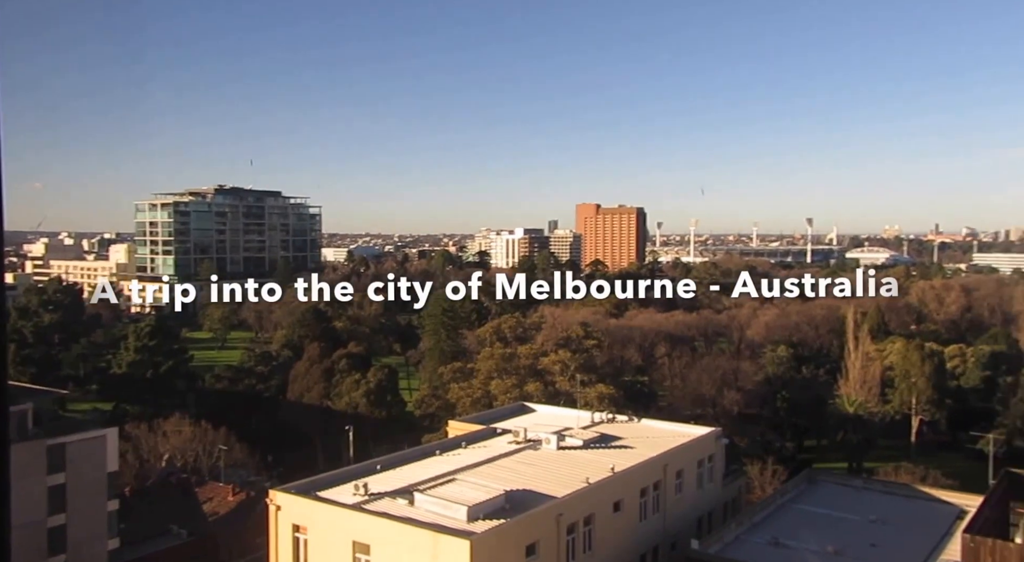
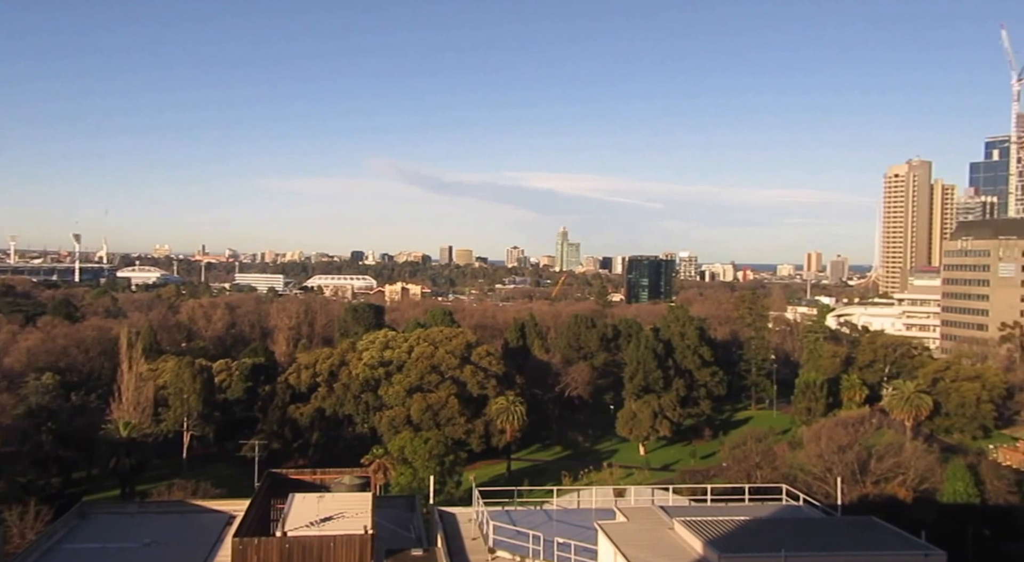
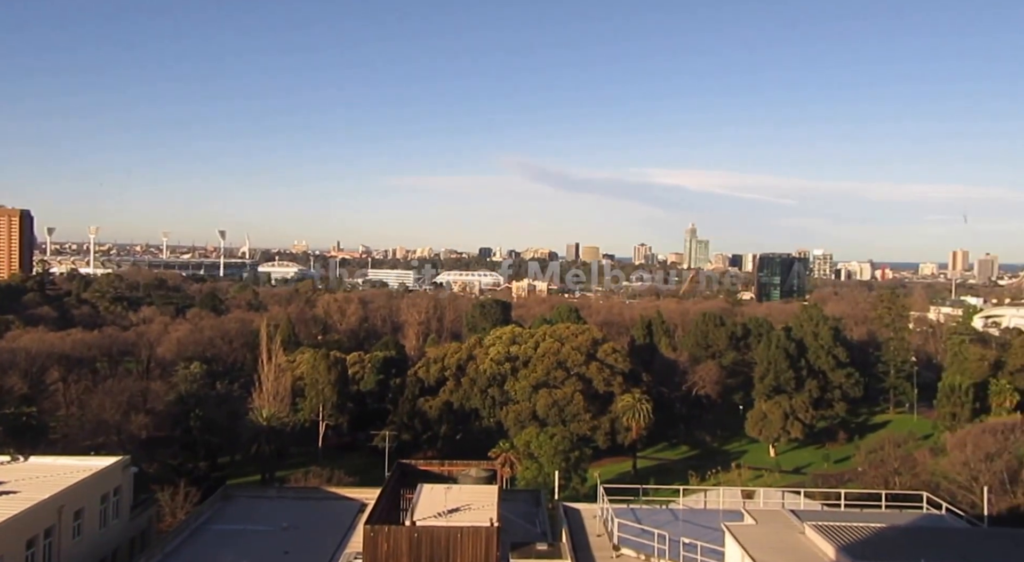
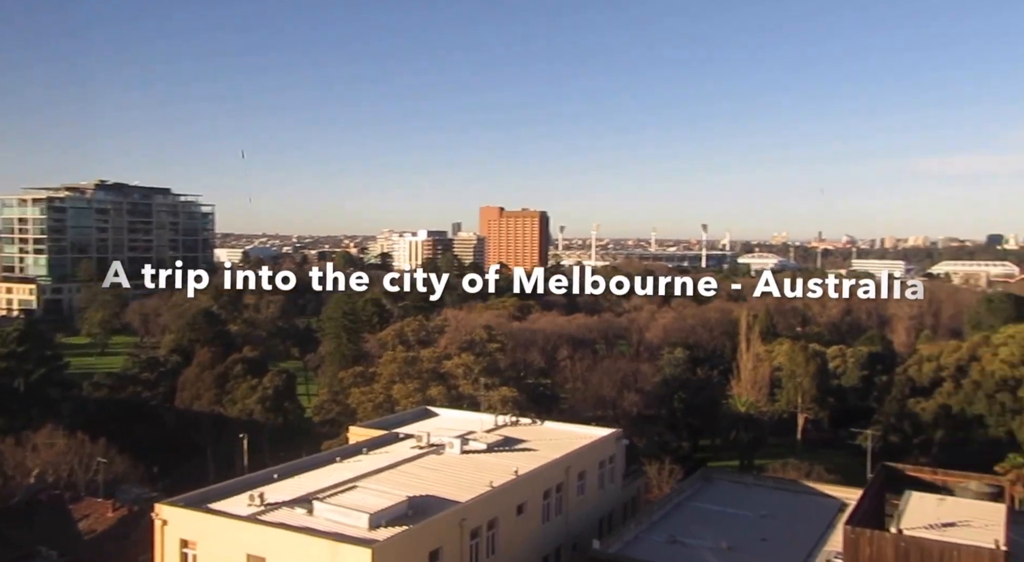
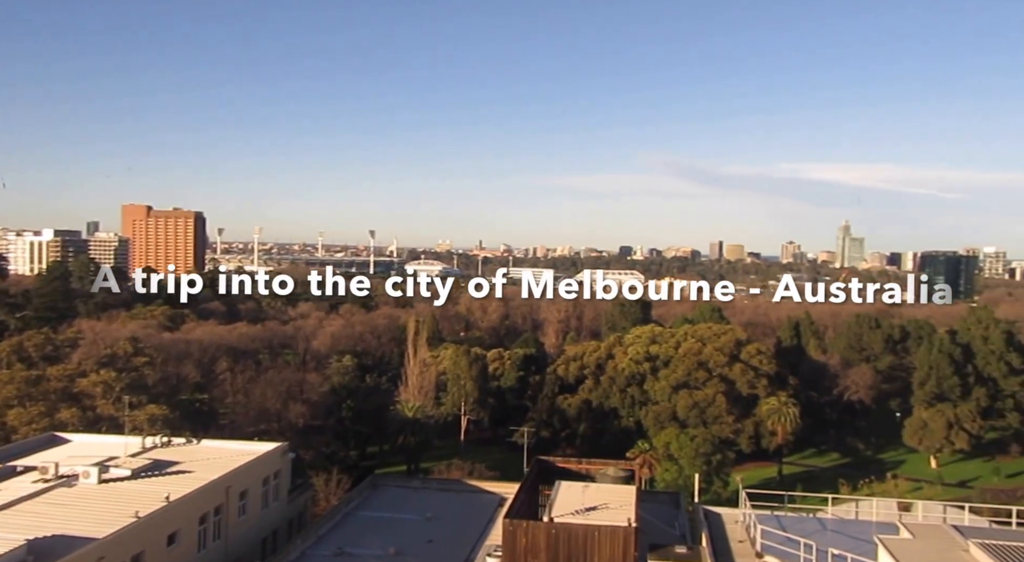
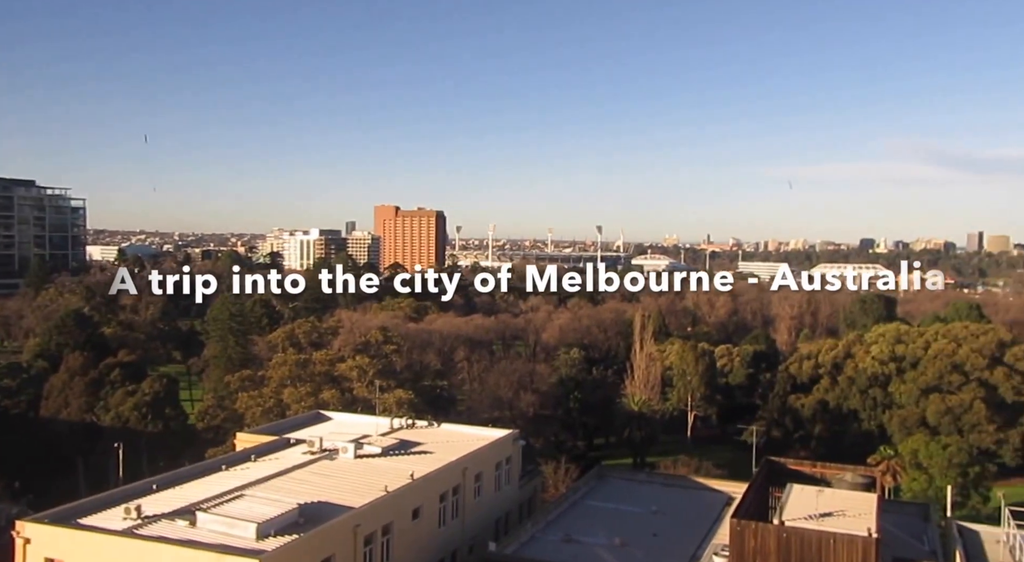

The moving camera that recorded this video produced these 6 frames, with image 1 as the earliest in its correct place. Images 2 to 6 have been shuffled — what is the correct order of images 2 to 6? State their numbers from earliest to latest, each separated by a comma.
4, 6, 5, 3, 2
